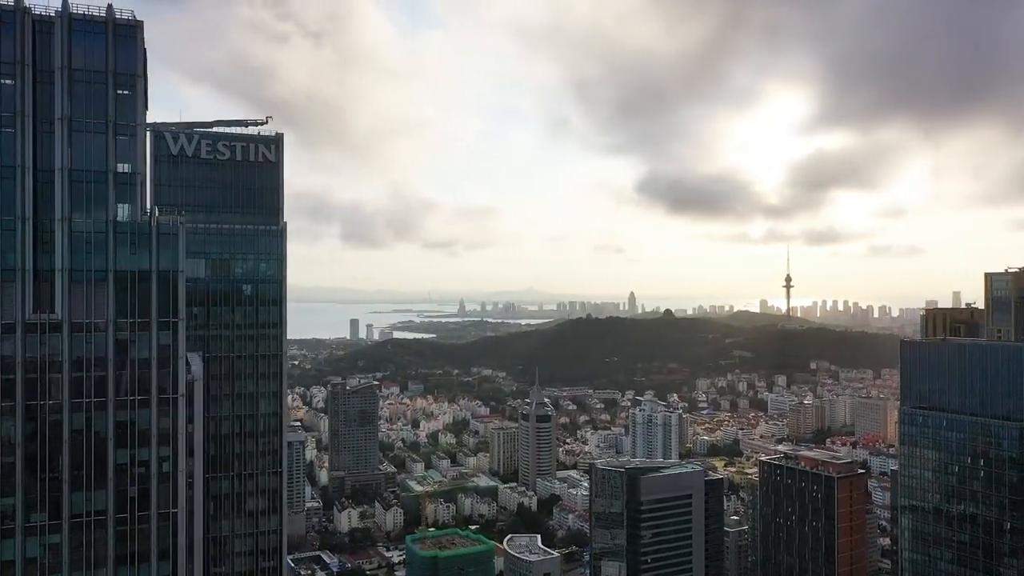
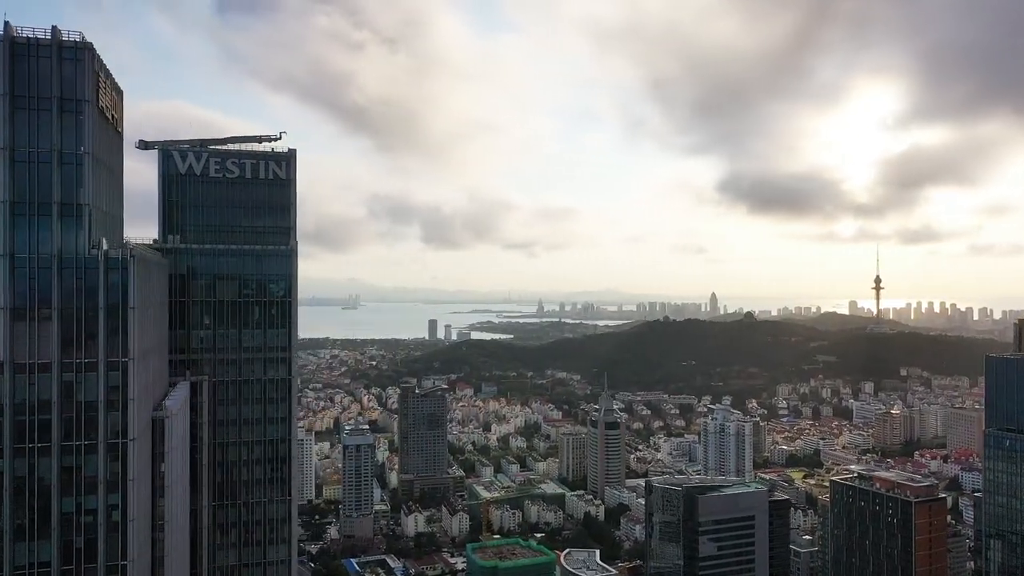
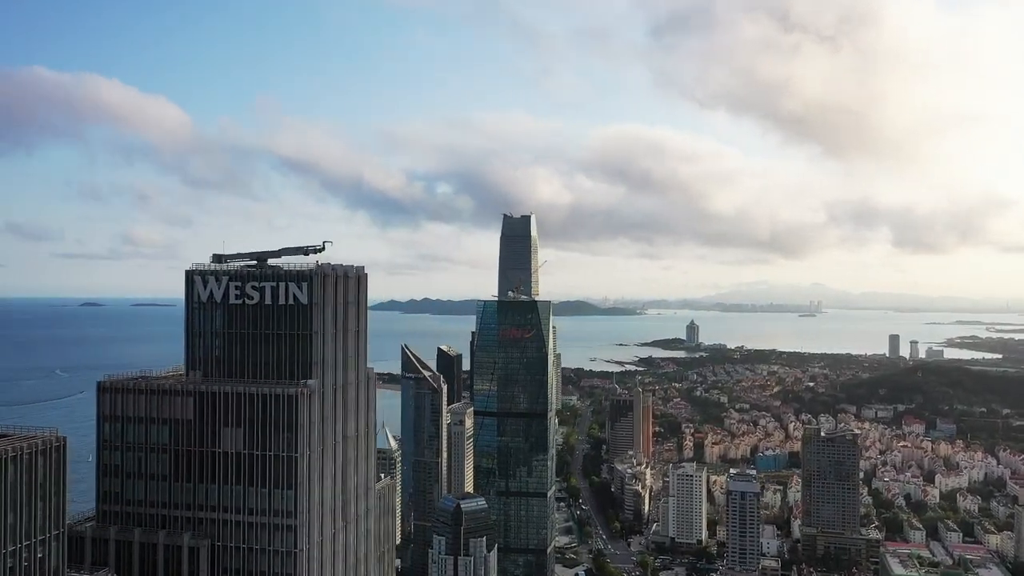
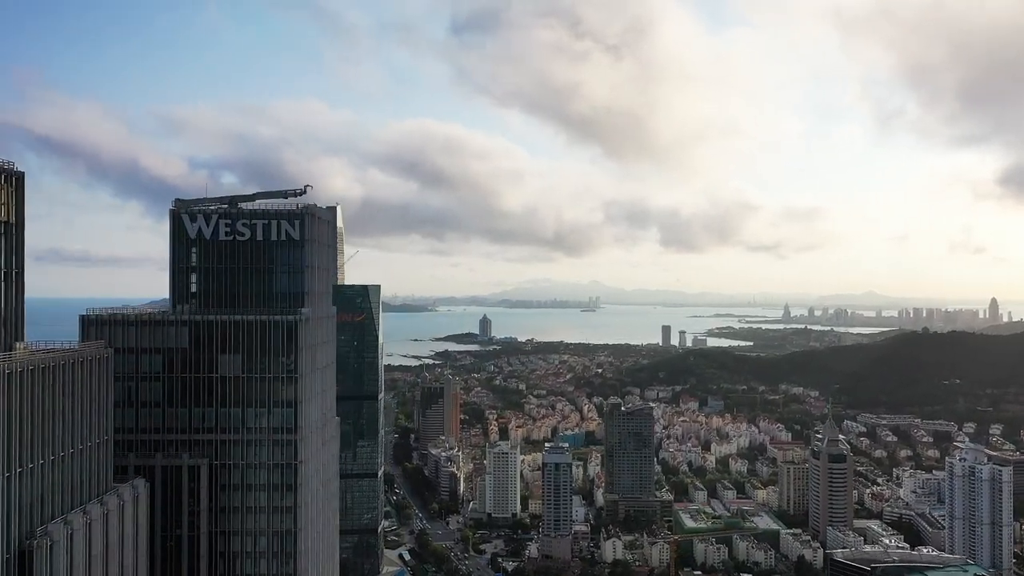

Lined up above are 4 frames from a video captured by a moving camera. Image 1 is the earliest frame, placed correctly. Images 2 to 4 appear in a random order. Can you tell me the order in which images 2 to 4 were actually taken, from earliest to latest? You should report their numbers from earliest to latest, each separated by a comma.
2, 4, 3
